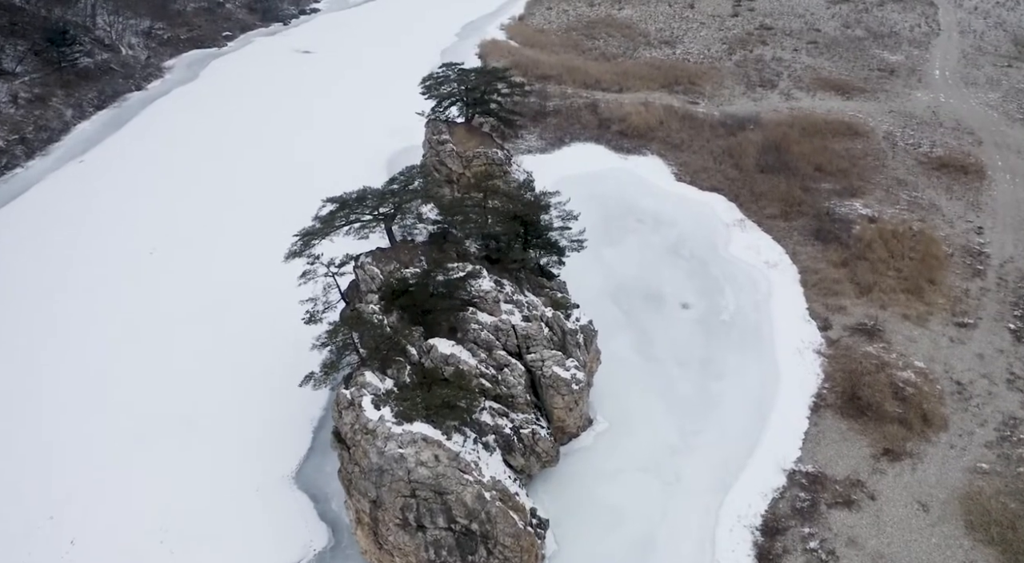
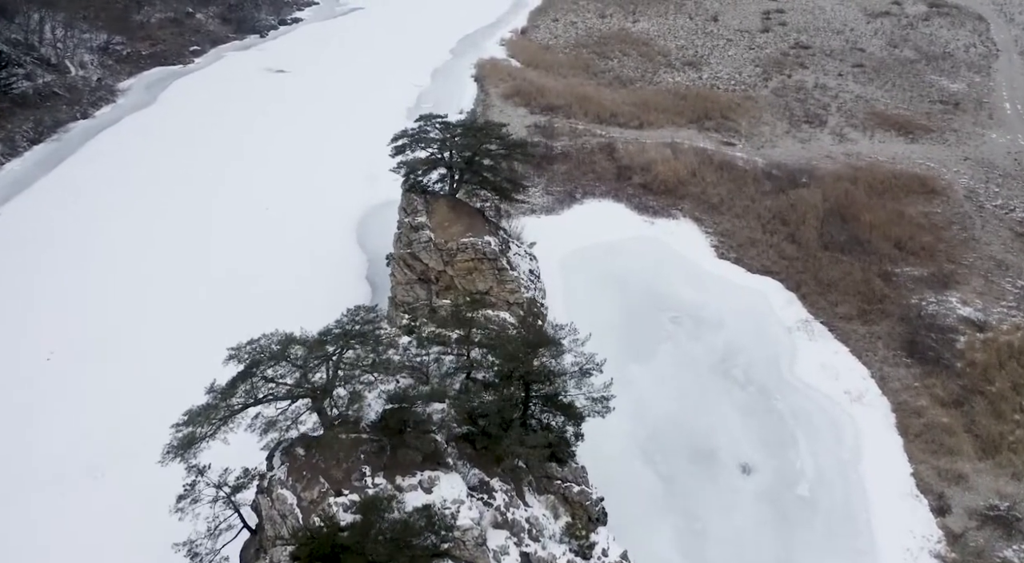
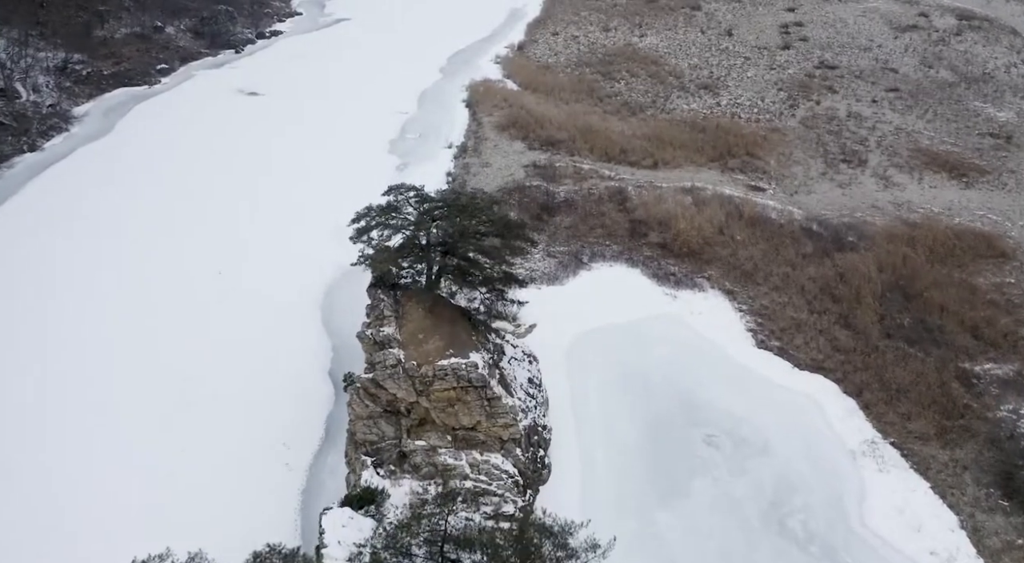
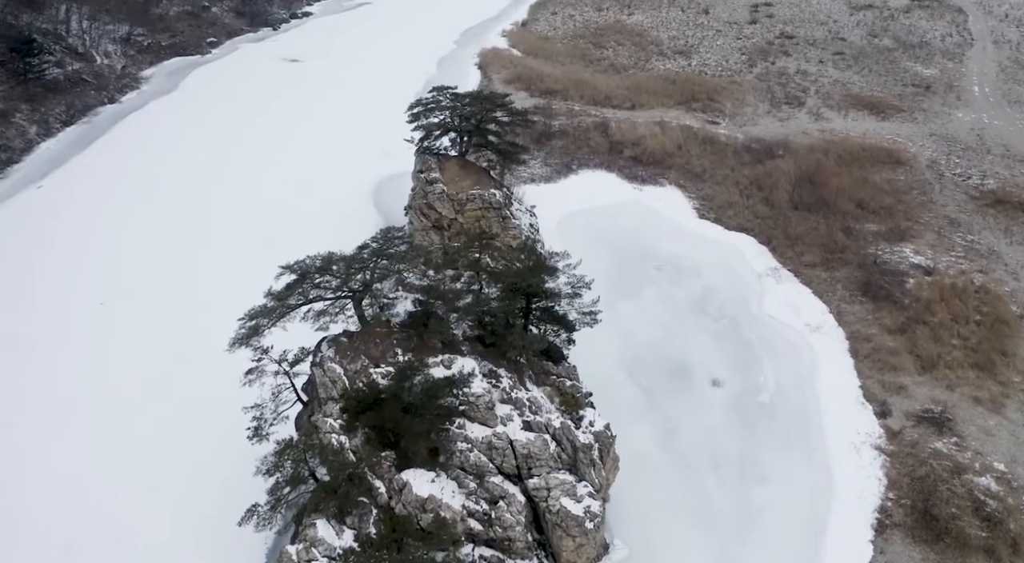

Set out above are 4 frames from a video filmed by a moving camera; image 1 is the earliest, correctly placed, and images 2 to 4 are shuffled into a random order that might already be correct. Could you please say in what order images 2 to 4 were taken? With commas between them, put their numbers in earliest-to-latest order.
4, 2, 3
